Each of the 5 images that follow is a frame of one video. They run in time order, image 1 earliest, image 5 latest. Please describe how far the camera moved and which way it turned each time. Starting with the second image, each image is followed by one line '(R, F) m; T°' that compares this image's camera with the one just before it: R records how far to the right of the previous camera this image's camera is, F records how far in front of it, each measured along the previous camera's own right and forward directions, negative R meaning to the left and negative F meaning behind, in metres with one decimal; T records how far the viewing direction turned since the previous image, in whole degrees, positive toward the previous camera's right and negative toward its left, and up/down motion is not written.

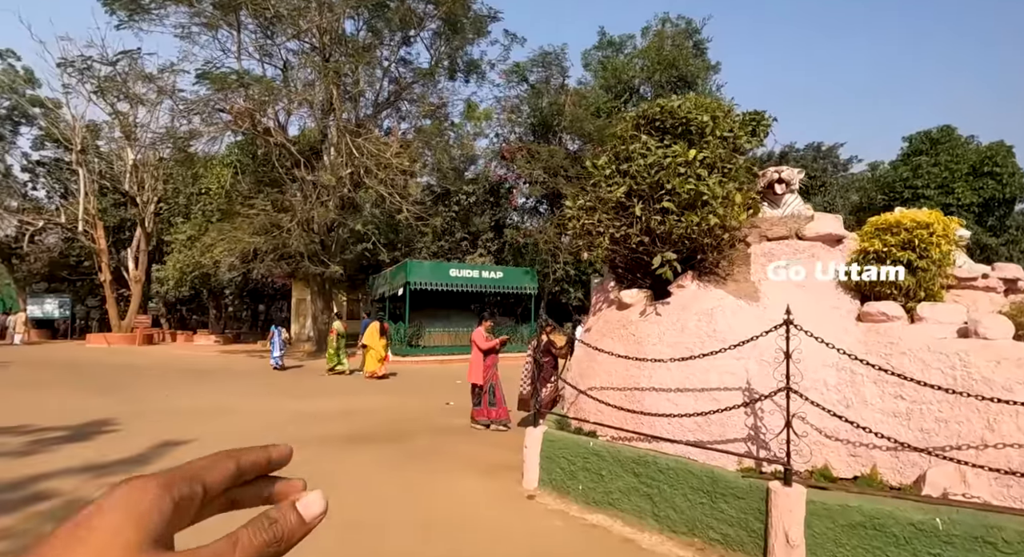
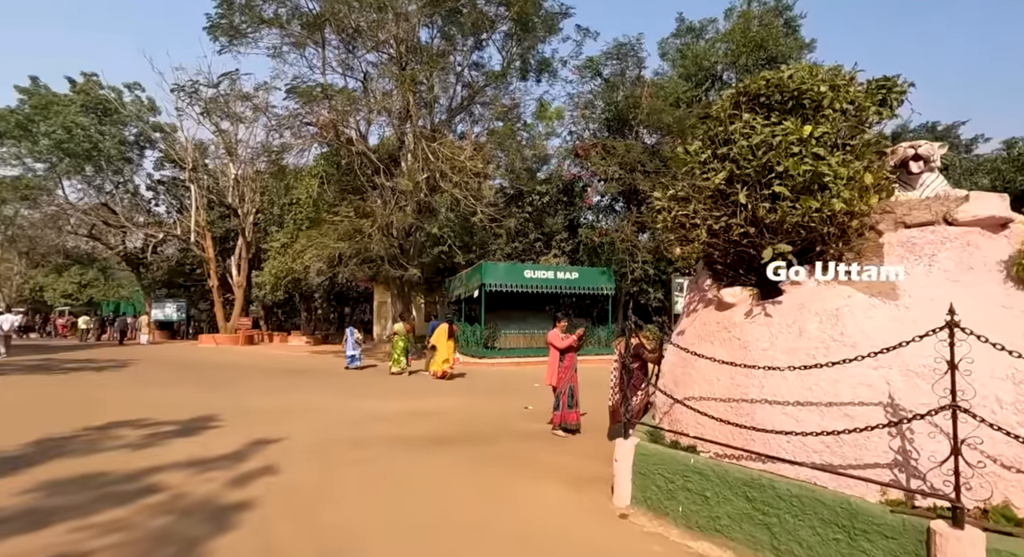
(0.0, +0.2) m; -8°
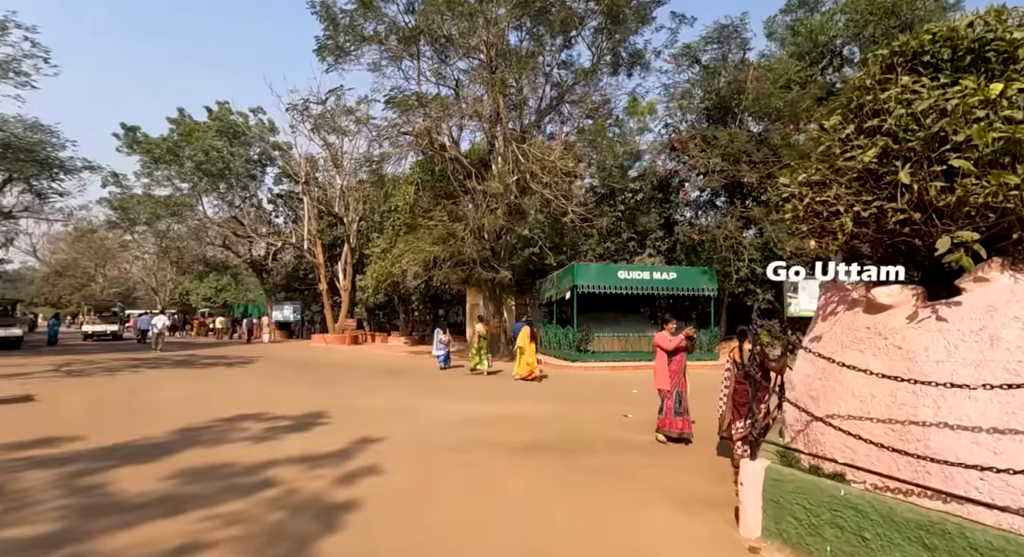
(-0.1, +0.2) m; -9°
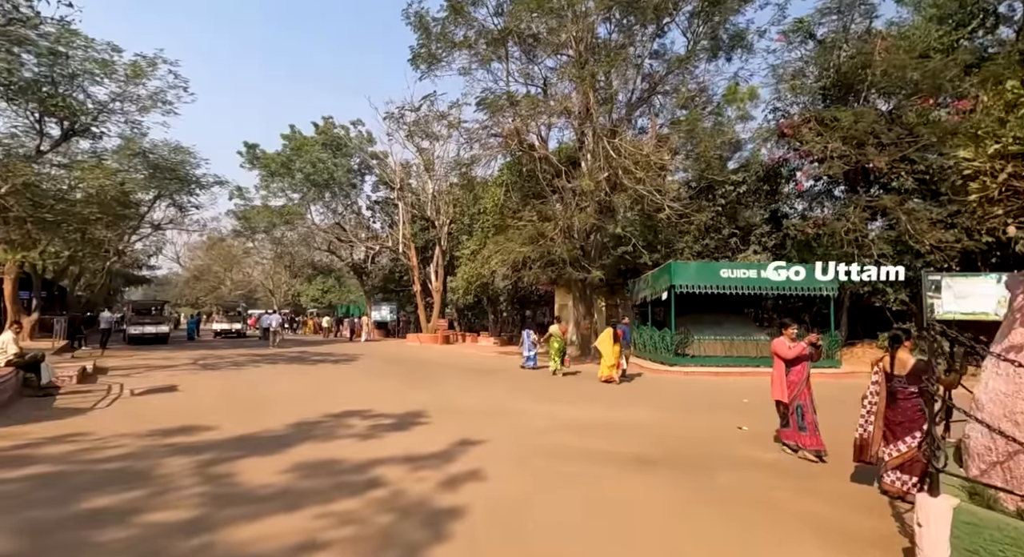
(-0.1, +0.2) m; -9°
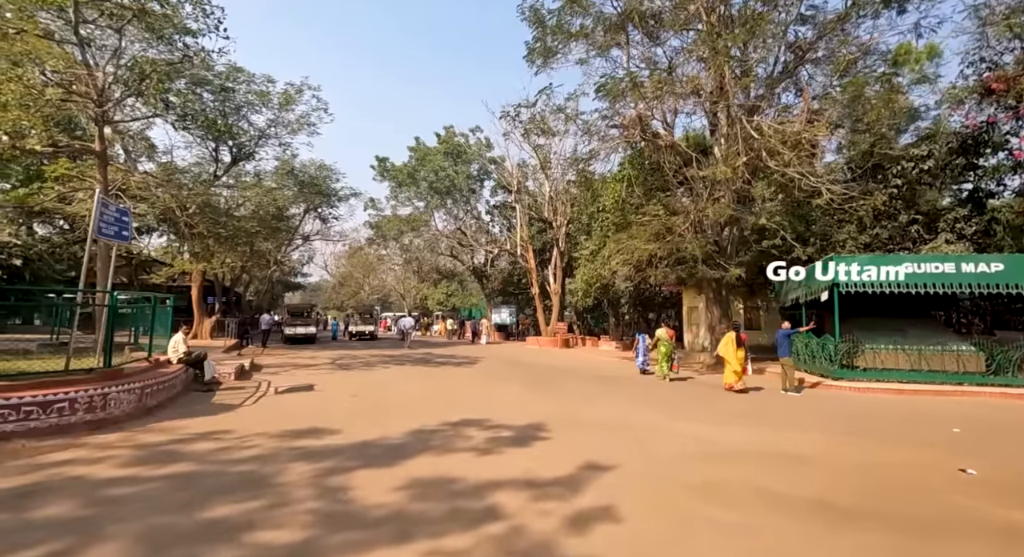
(-0.2, +0.9) m; -12°
